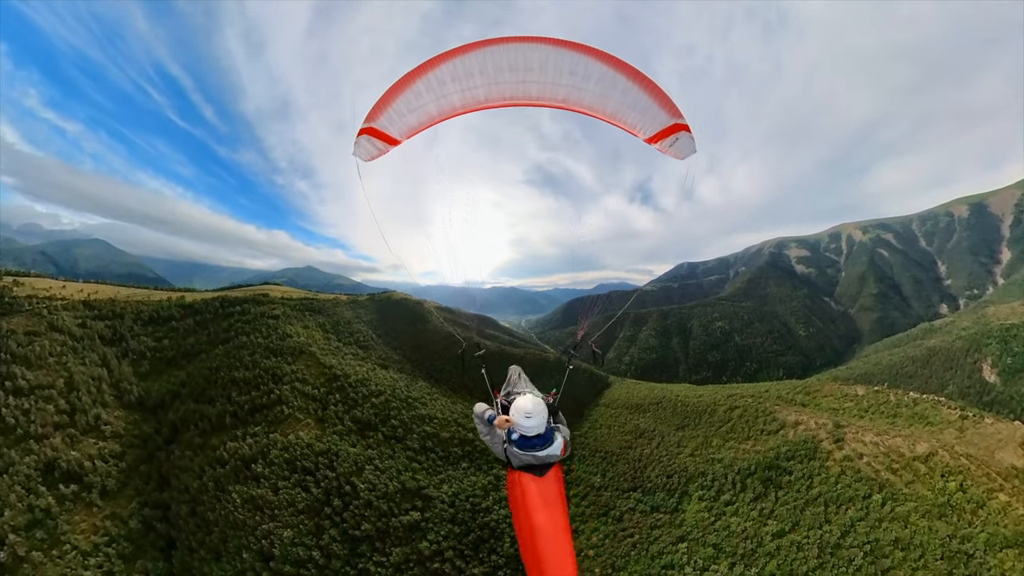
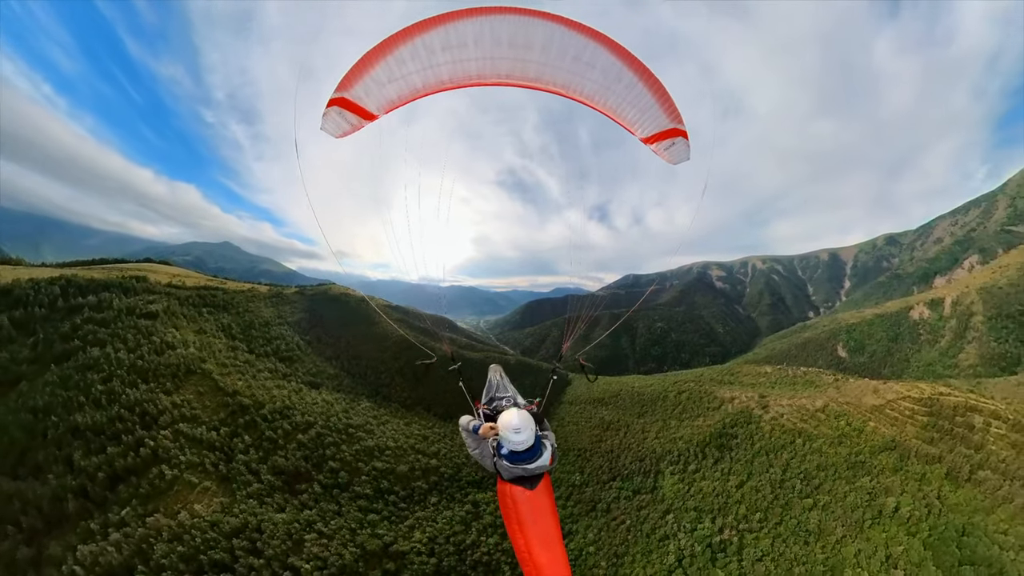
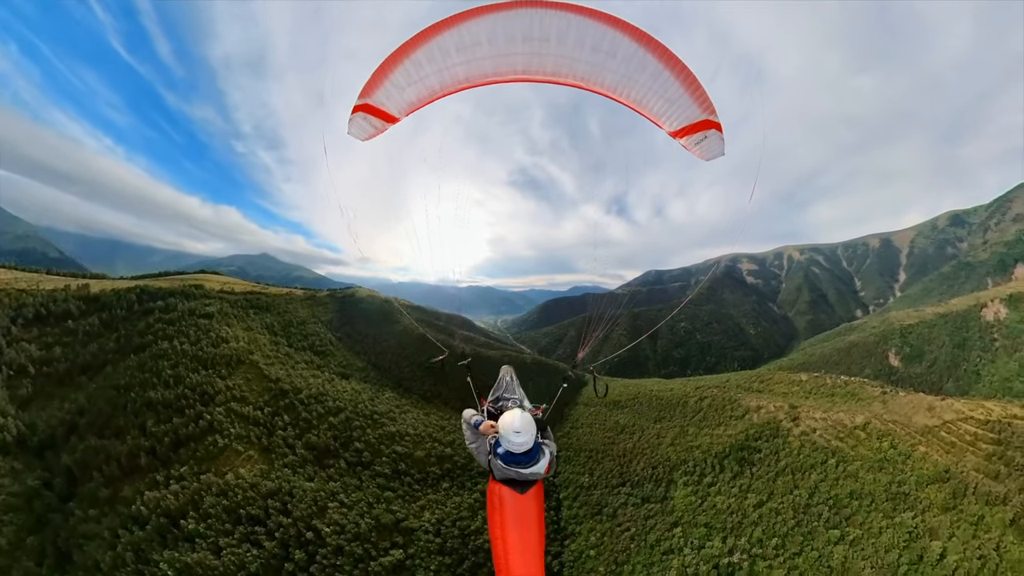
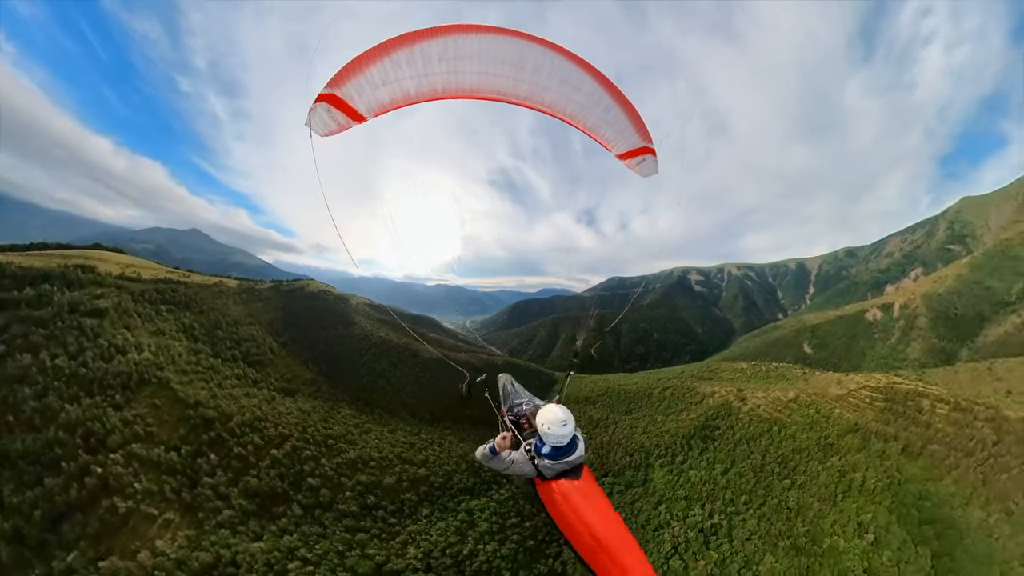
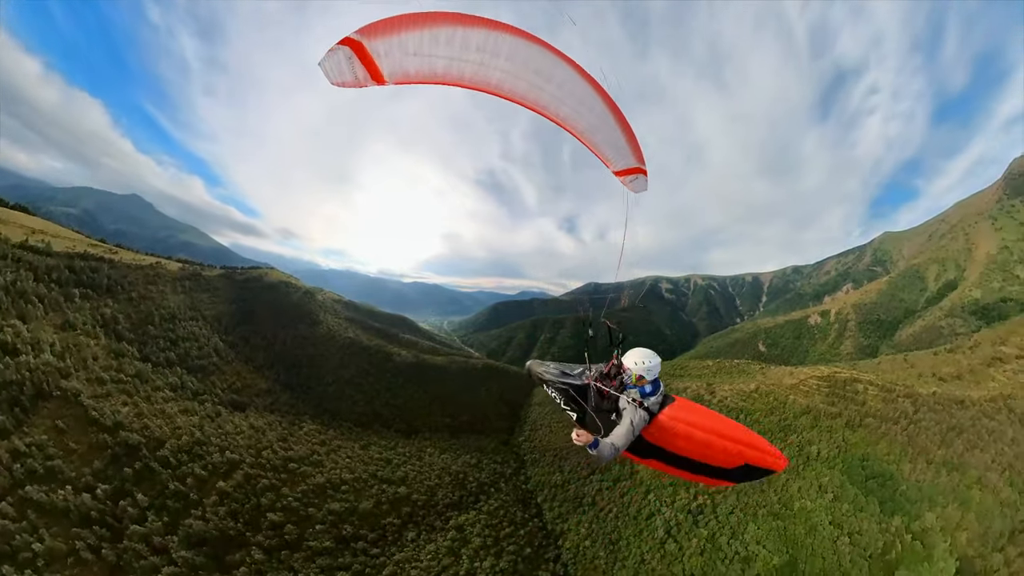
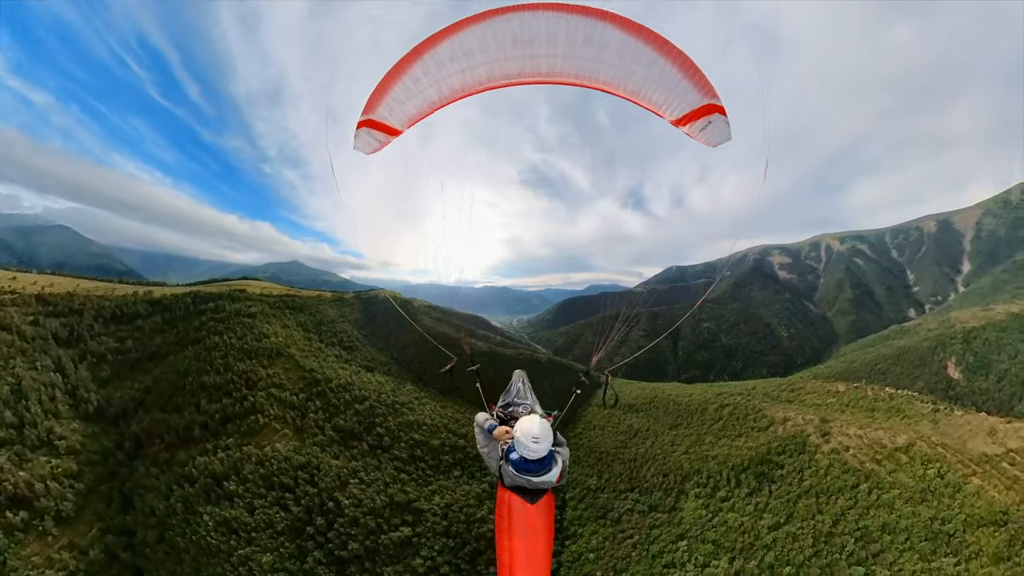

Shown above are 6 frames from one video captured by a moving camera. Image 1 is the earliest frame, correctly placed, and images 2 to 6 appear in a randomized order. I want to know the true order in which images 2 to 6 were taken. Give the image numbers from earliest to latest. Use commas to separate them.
6, 3, 2, 4, 5
